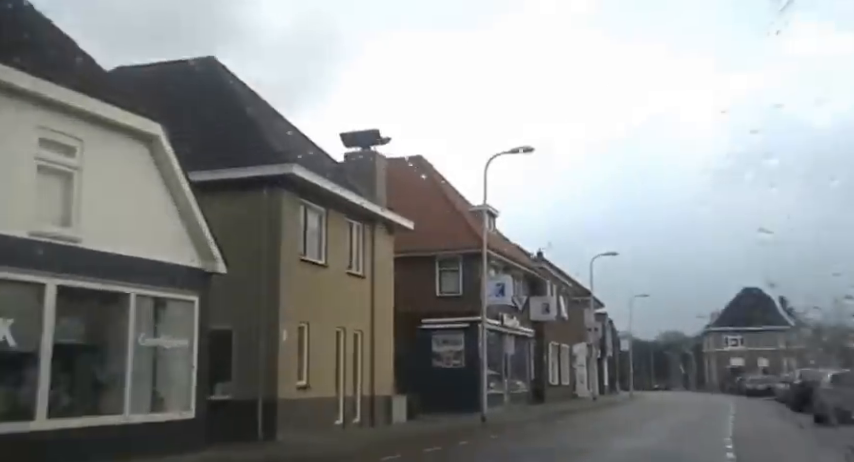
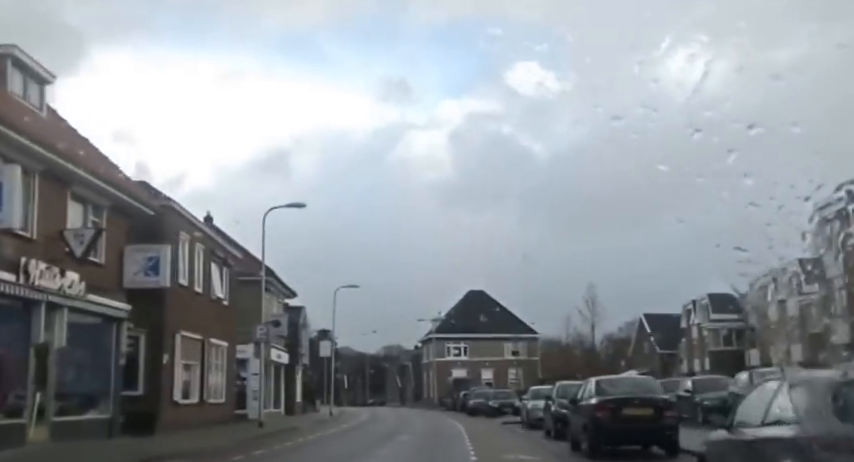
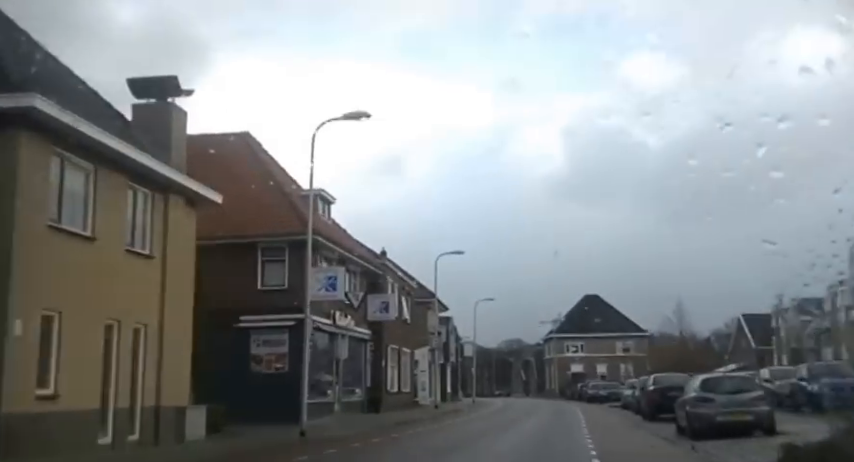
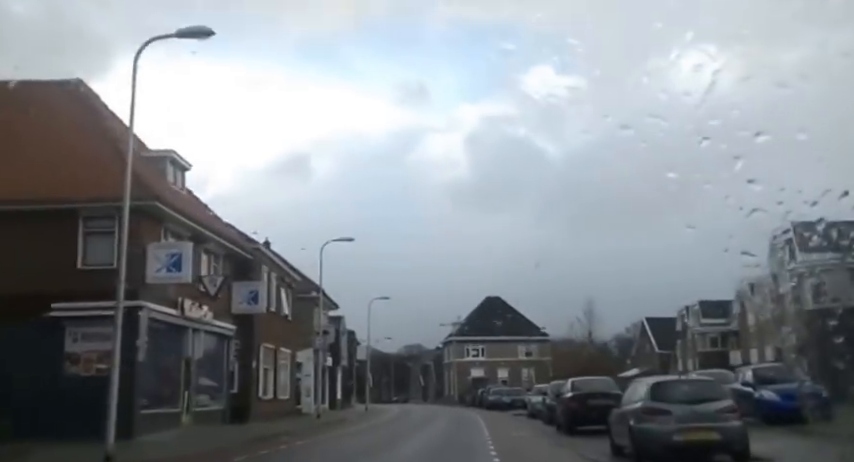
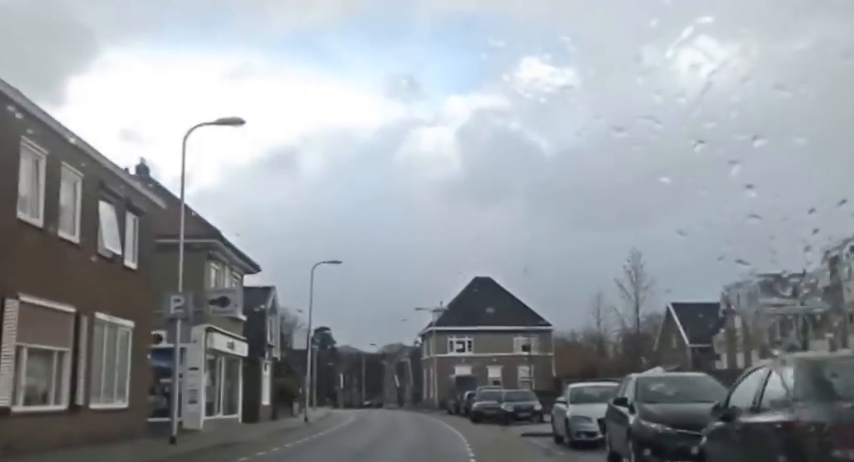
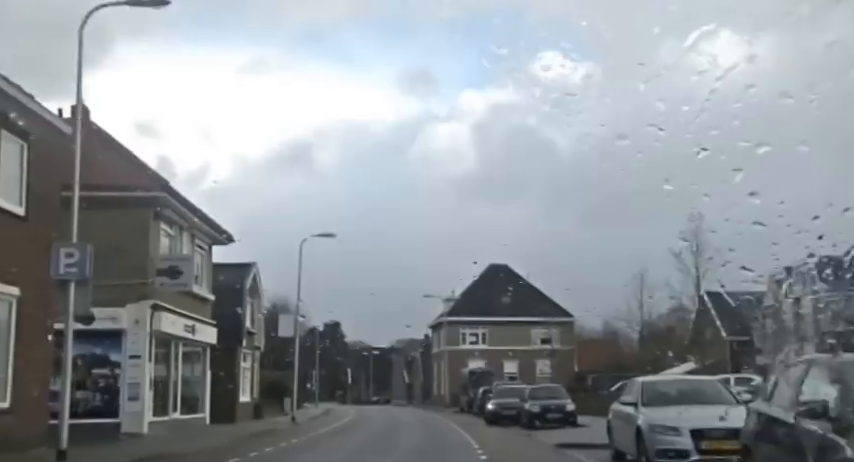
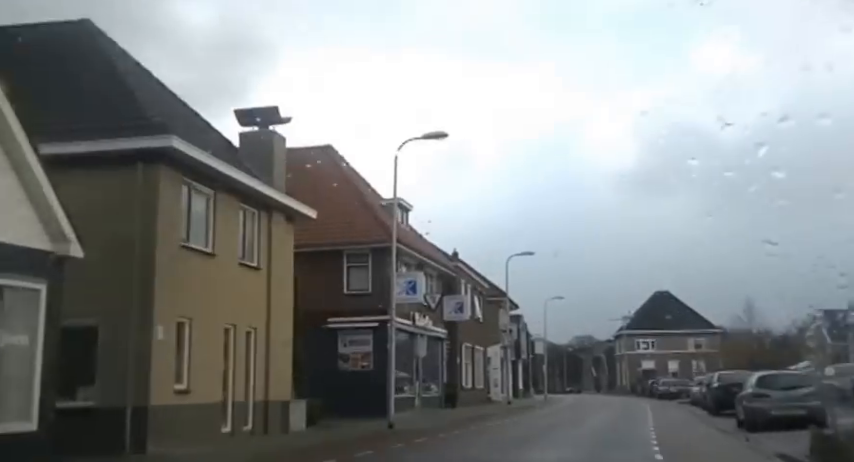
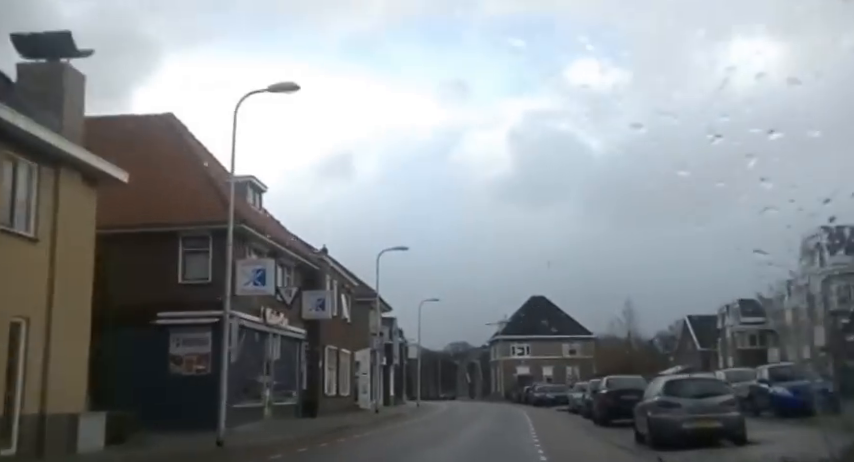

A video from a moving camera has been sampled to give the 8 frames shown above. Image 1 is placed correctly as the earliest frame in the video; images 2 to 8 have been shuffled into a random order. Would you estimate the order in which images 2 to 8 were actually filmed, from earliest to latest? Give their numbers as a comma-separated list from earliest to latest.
7, 3, 8, 4, 2, 5, 6
